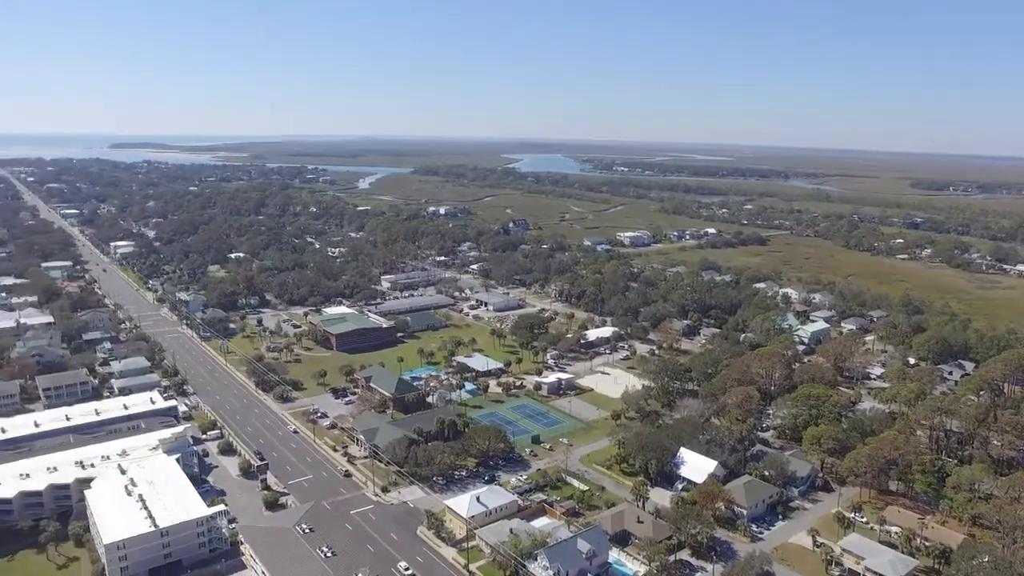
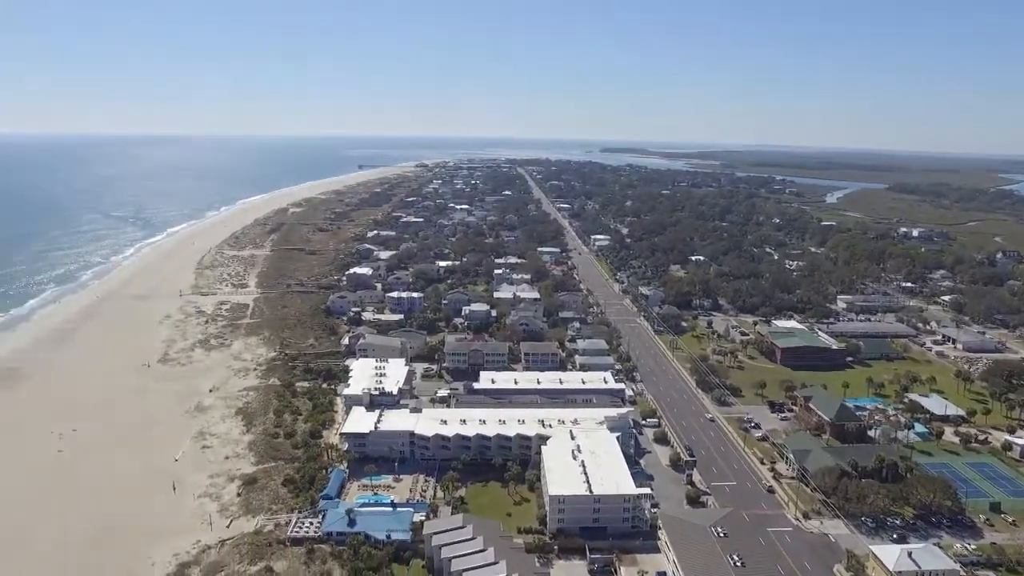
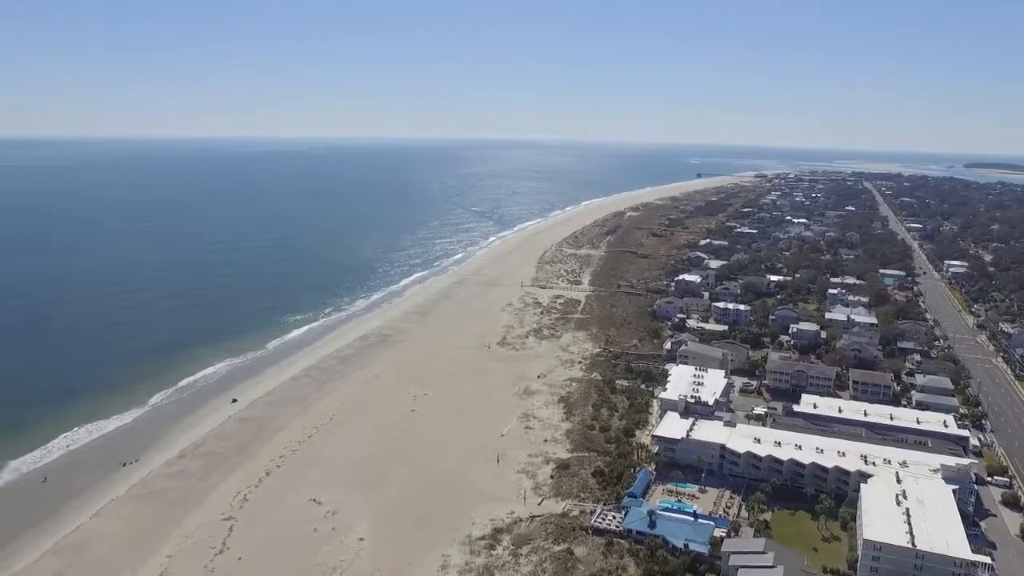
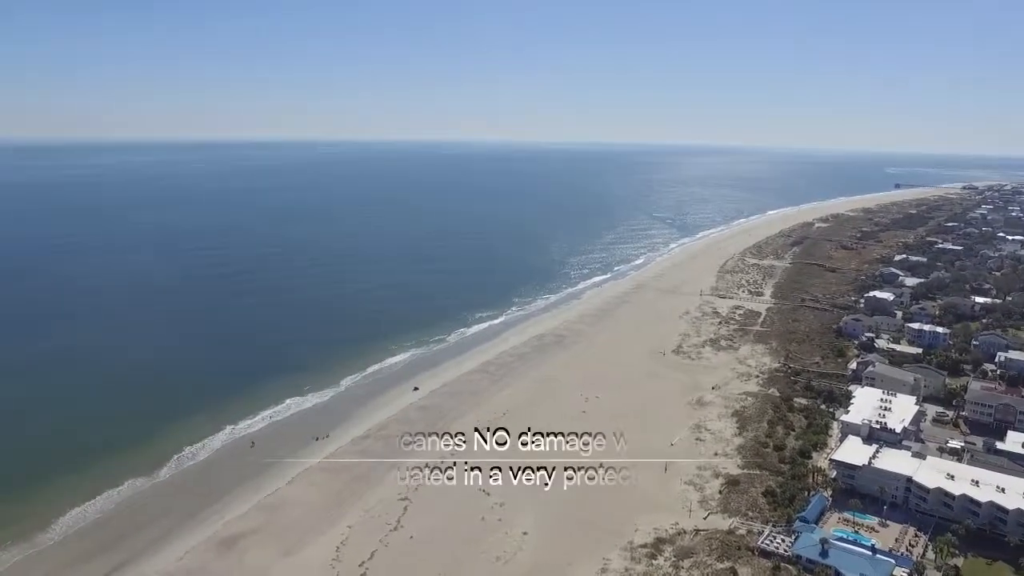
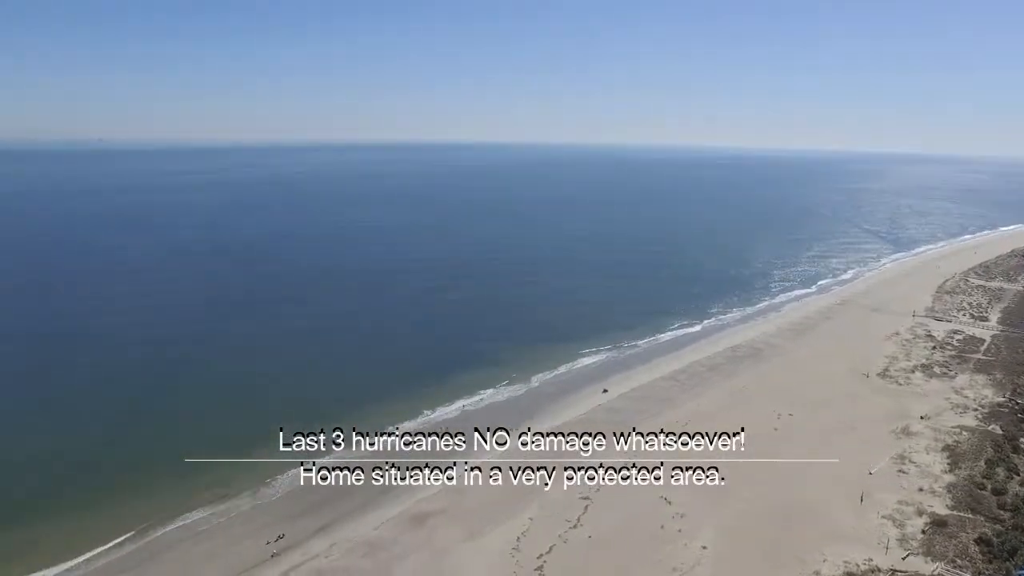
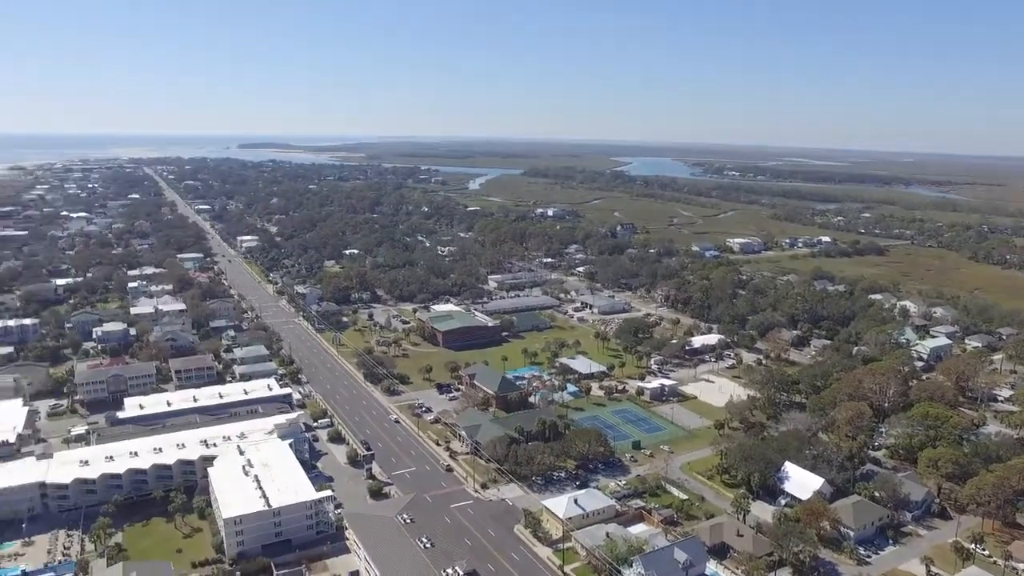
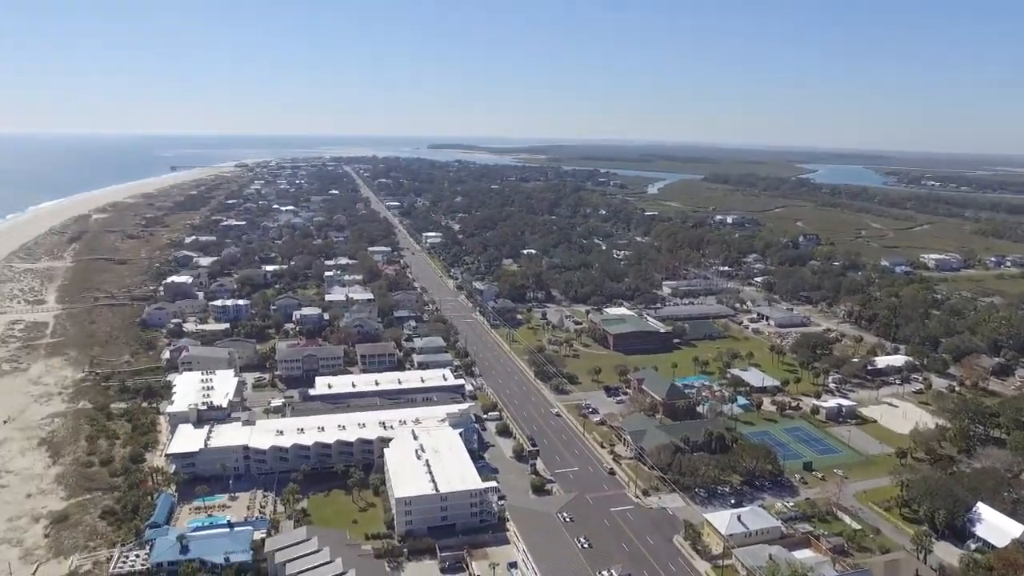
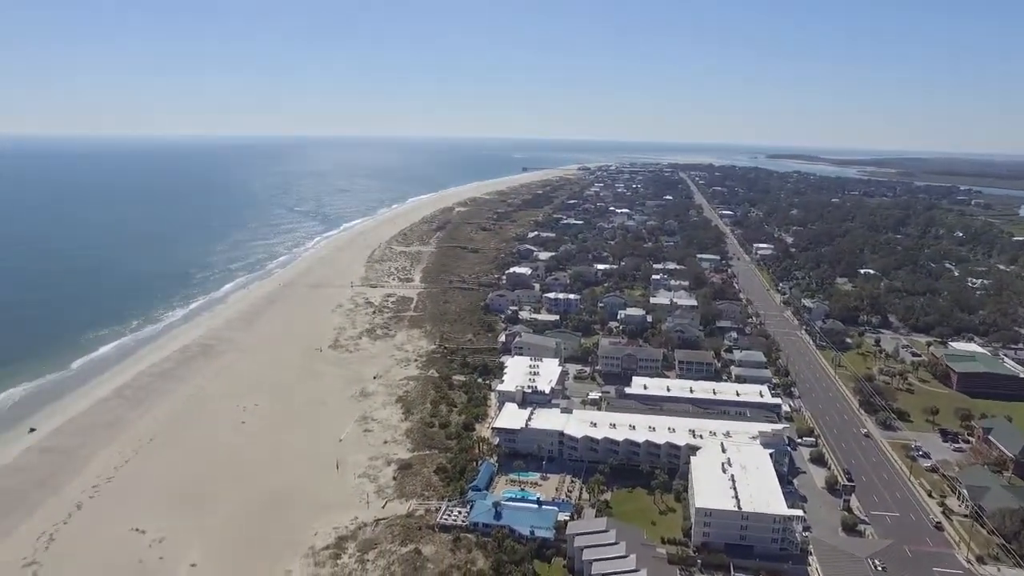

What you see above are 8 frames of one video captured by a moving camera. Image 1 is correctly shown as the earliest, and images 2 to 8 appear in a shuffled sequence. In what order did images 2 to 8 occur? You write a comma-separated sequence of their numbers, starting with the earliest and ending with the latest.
6, 7, 2, 8, 3, 4, 5
